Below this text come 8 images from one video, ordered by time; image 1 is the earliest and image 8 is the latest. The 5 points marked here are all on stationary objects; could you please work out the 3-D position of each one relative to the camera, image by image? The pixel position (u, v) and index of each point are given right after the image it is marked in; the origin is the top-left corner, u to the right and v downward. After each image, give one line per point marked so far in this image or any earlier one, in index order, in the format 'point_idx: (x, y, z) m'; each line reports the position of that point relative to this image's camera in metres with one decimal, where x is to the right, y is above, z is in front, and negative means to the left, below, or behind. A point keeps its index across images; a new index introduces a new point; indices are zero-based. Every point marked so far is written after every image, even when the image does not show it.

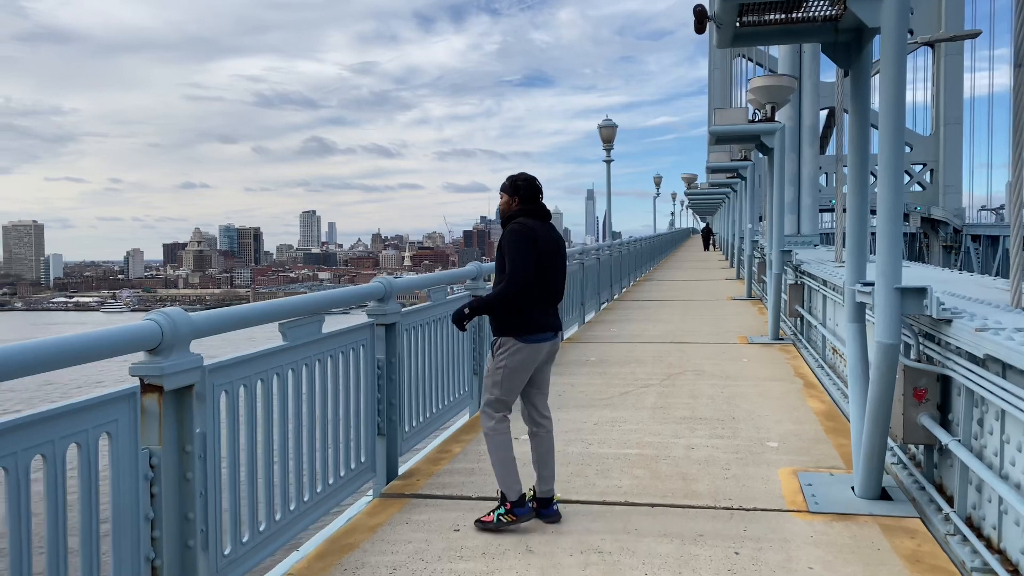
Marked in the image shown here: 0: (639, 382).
0: (+1.2, -0.9, +8.1) m
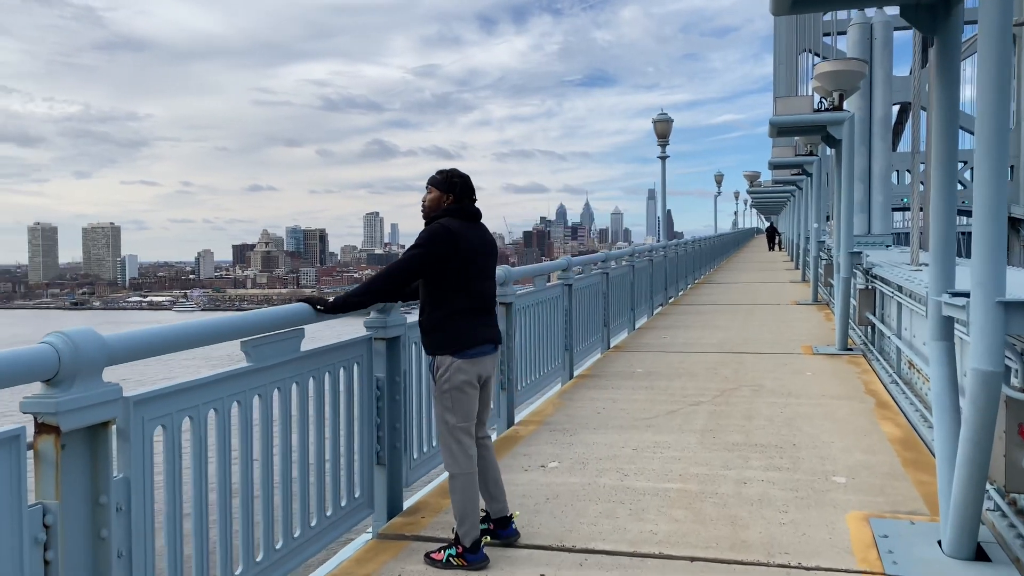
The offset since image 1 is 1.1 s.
0: (+1.5, -1.0, +7.3) m
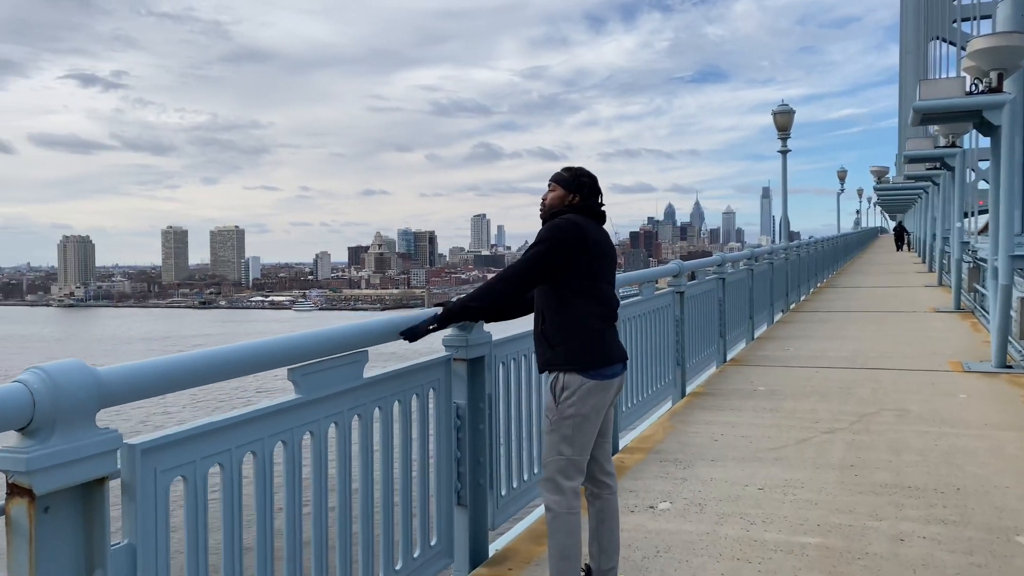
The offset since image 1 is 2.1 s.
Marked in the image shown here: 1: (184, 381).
0: (+2.4, -1.1, +6.4) m
1: (-0.9, -0.3, +2.3) m
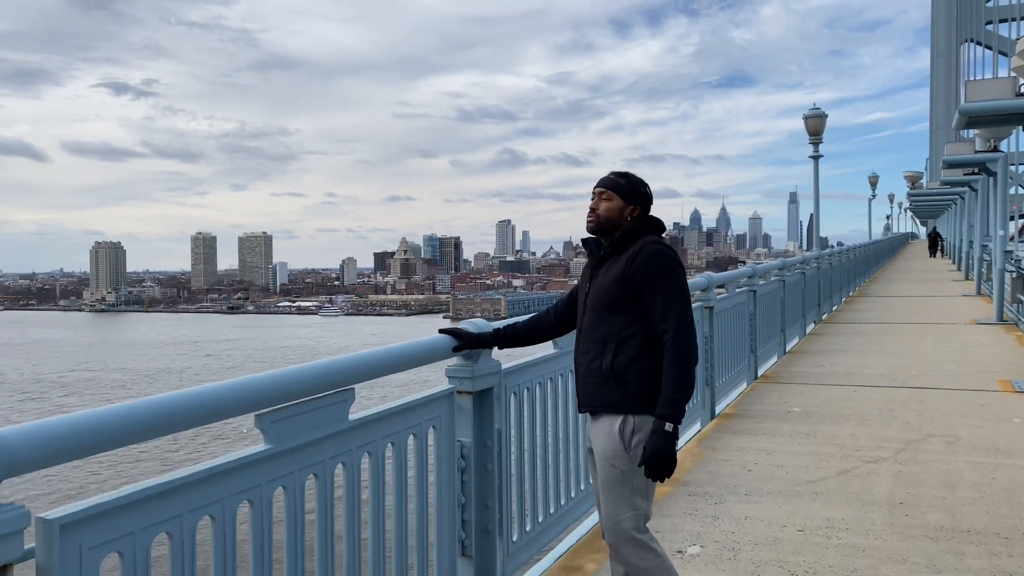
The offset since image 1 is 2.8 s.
0: (+2.5, -1.2, +5.9) m
1: (-0.9, -0.3, +1.9) m
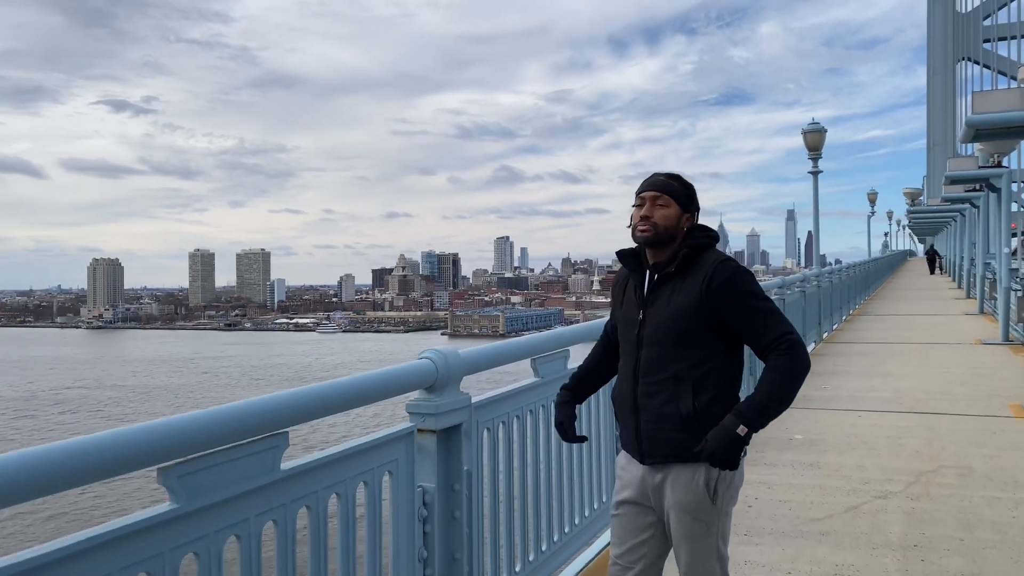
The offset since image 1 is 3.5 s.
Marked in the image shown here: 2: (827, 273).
0: (+2.4, -1.3, +5.5) m
1: (-1.0, -0.4, +1.5) m
2: (+6.0, +0.3, +15.8) m
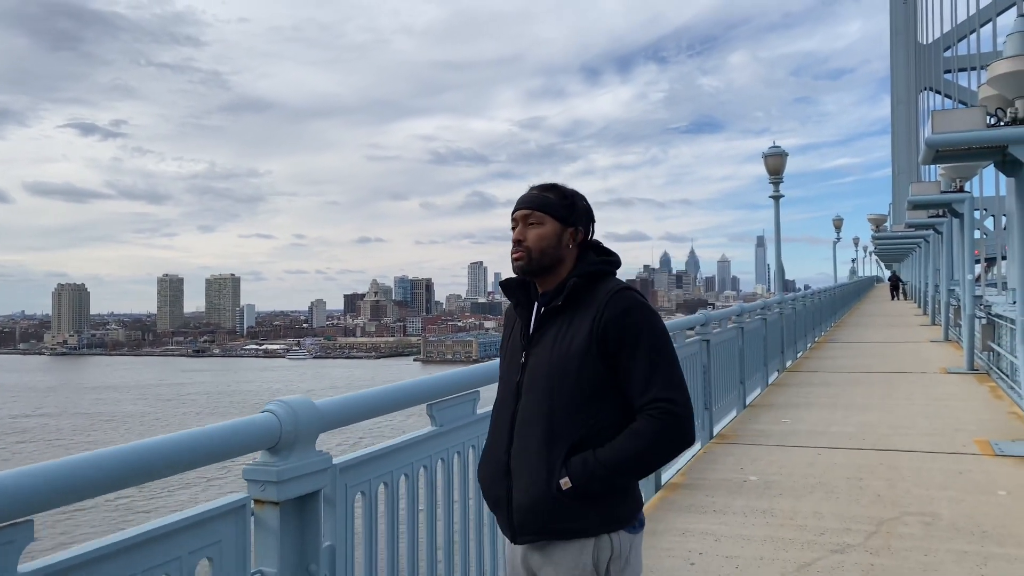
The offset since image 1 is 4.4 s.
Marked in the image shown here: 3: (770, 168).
0: (+1.9, -1.5, +5.0) m
1: (-1.4, -0.5, +0.9) m
2: (+5.2, -0.2, +15.4) m
3: (+4.4, +2.0, +14.2) m
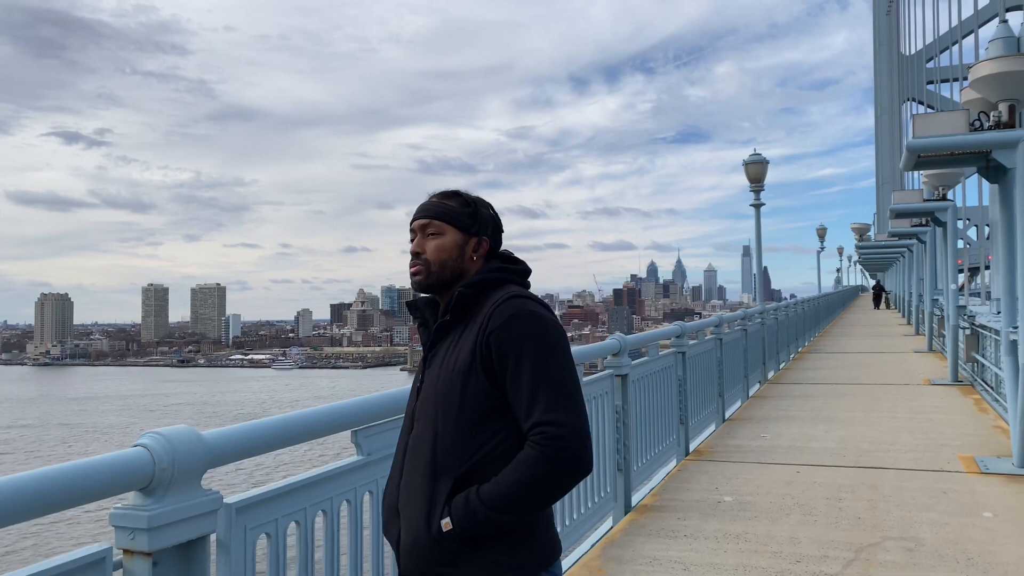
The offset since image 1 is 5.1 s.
0: (+1.6, -1.6, +4.6) m
1: (-1.6, -0.5, +0.6) m
2: (+4.8, -0.4, +15.2) m
3: (+4.0, +1.9, +14.0) m
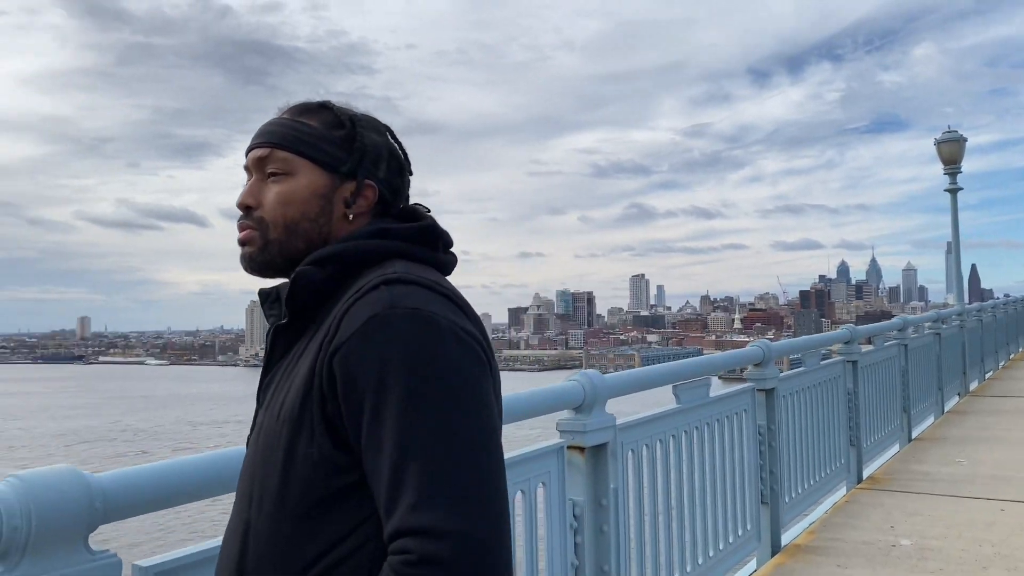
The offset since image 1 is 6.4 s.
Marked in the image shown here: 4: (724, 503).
0: (+2.1, -1.5, +3.5) m
1: (-1.9, -0.5, +0.2) m
2: (+7.4, -0.4, +13.2) m
3: (+6.3, +1.9, +12.2) m
4: (+1.0, -1.2, +4.3) m
